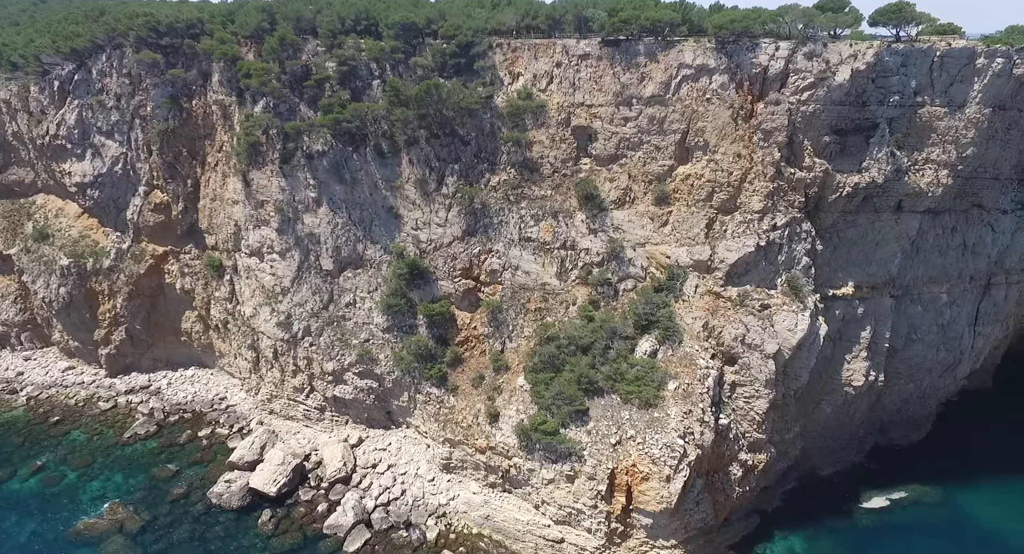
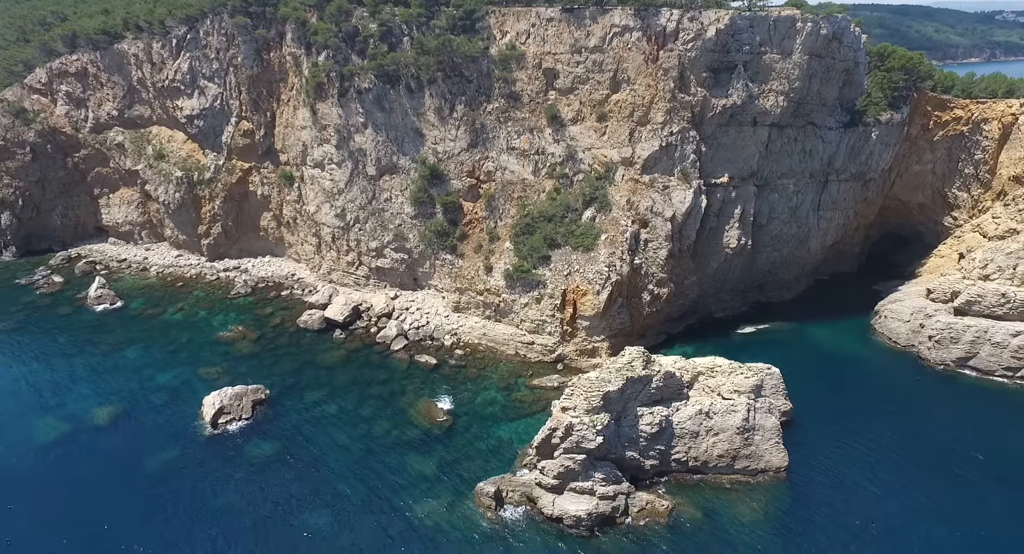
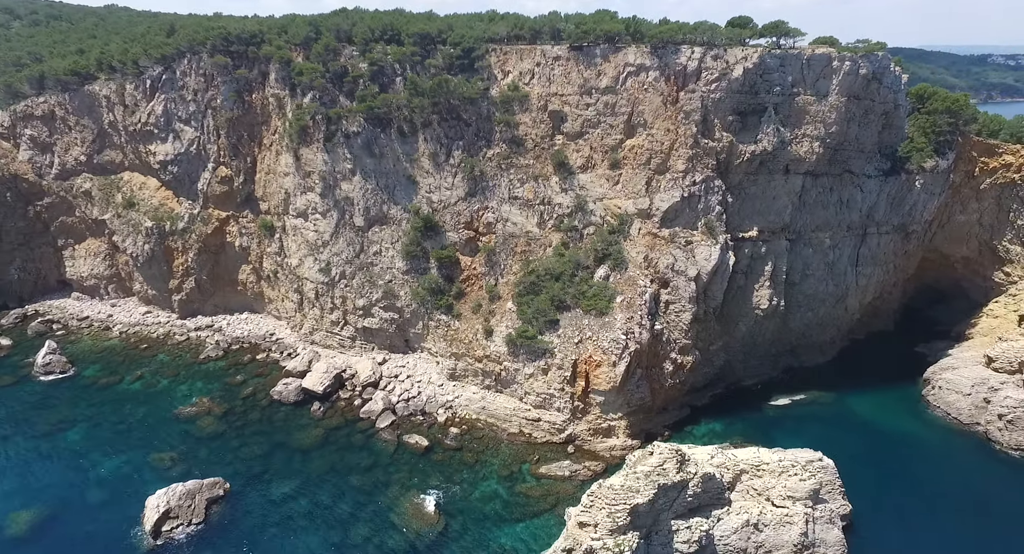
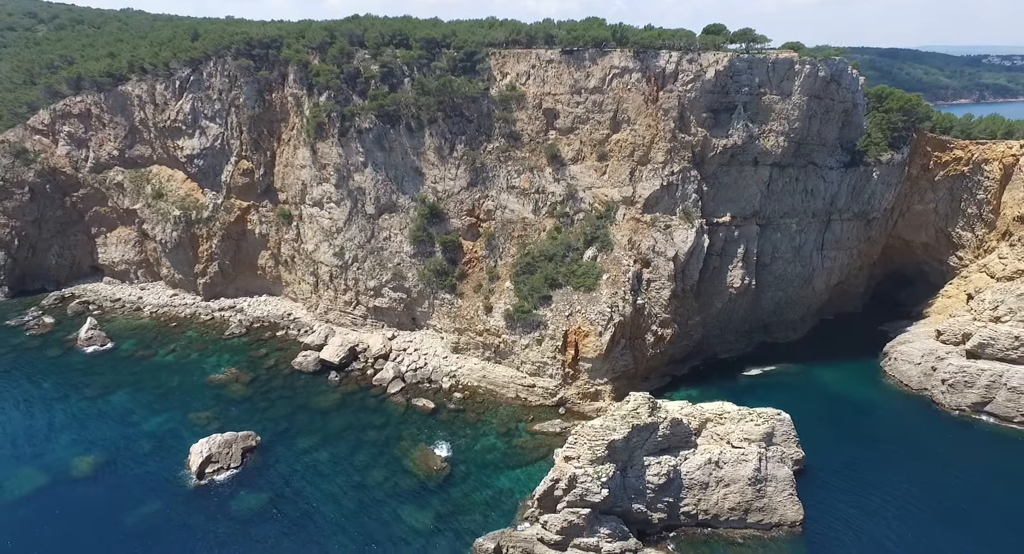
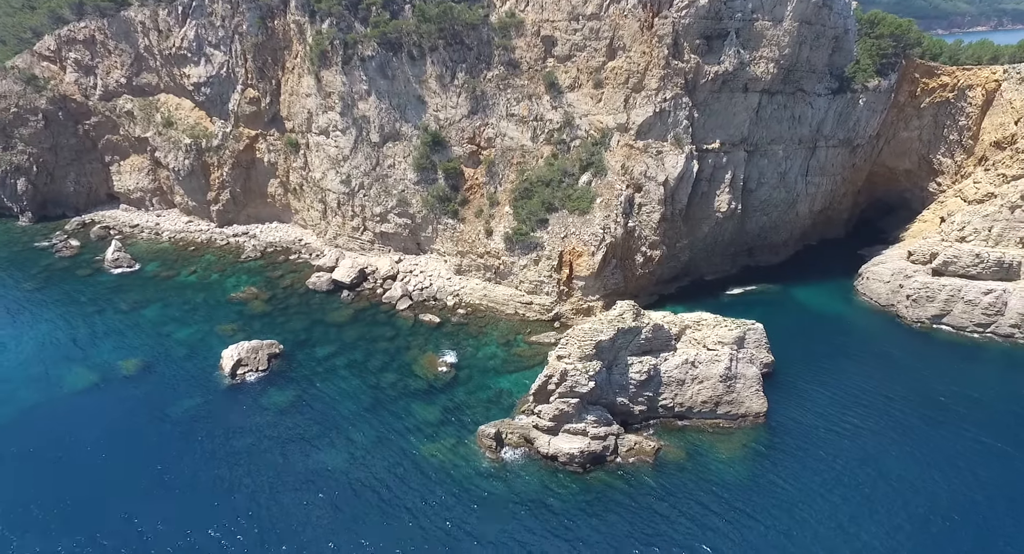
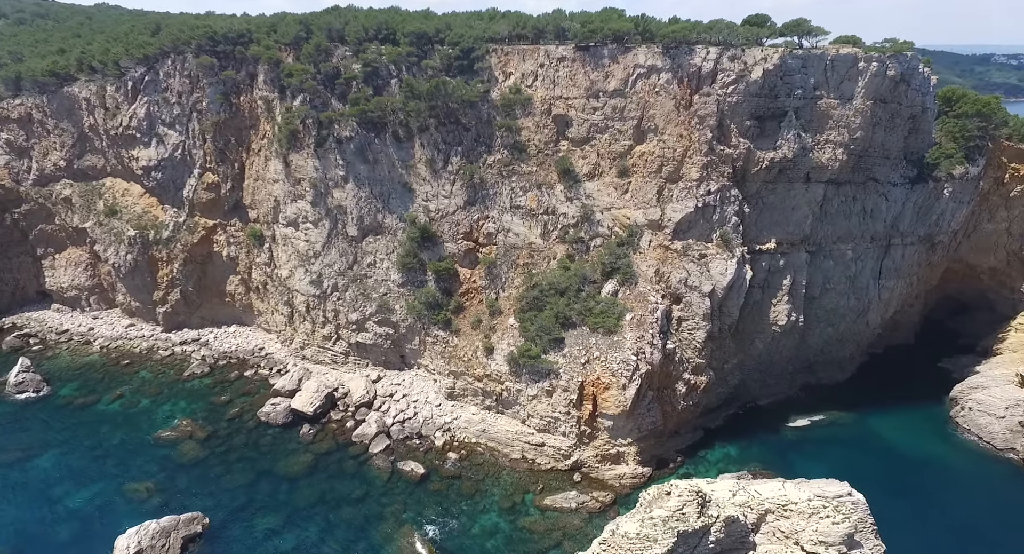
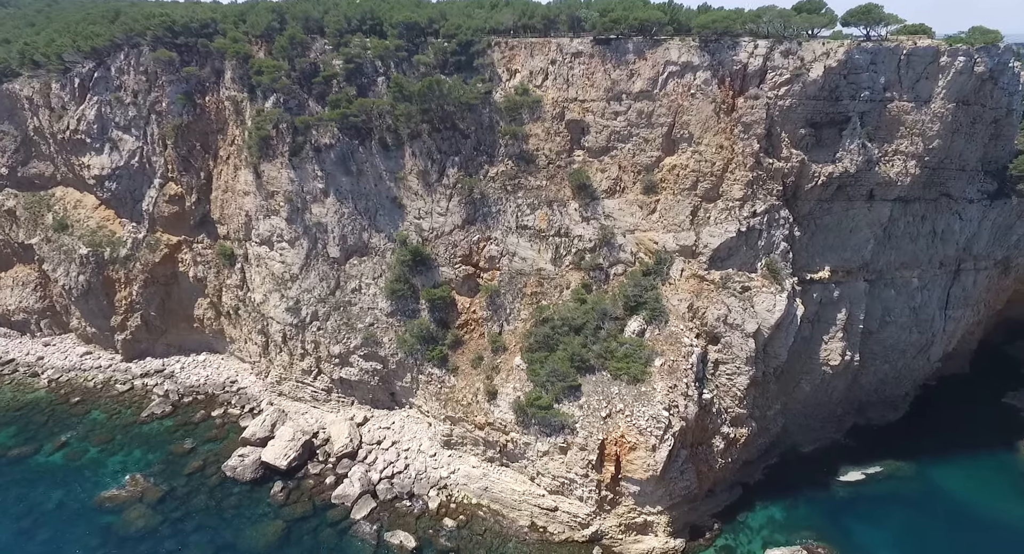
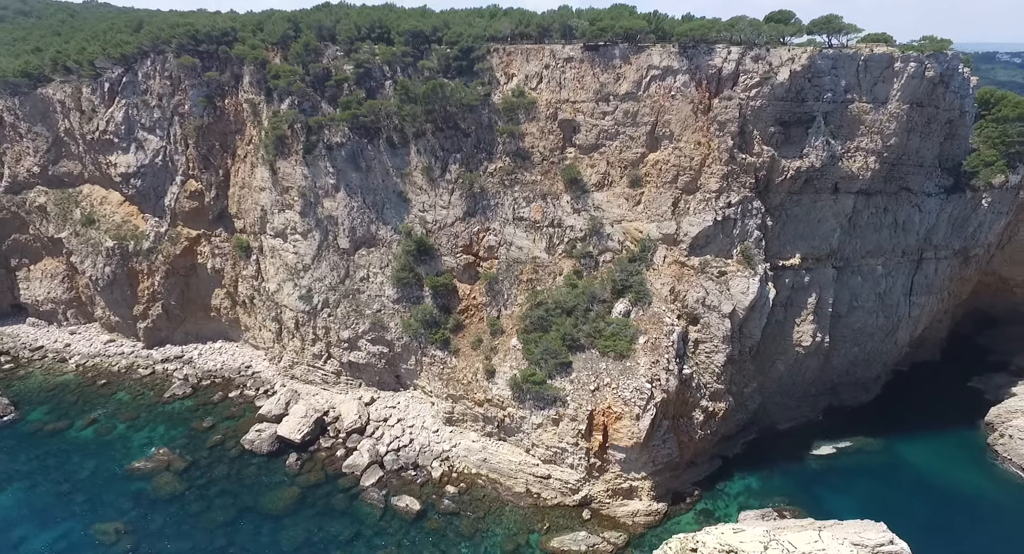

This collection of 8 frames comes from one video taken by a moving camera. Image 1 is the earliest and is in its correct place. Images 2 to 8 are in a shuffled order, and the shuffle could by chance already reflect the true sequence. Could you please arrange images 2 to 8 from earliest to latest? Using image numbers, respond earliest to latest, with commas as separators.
7, 8, 6, 3, 4, 2, 5
